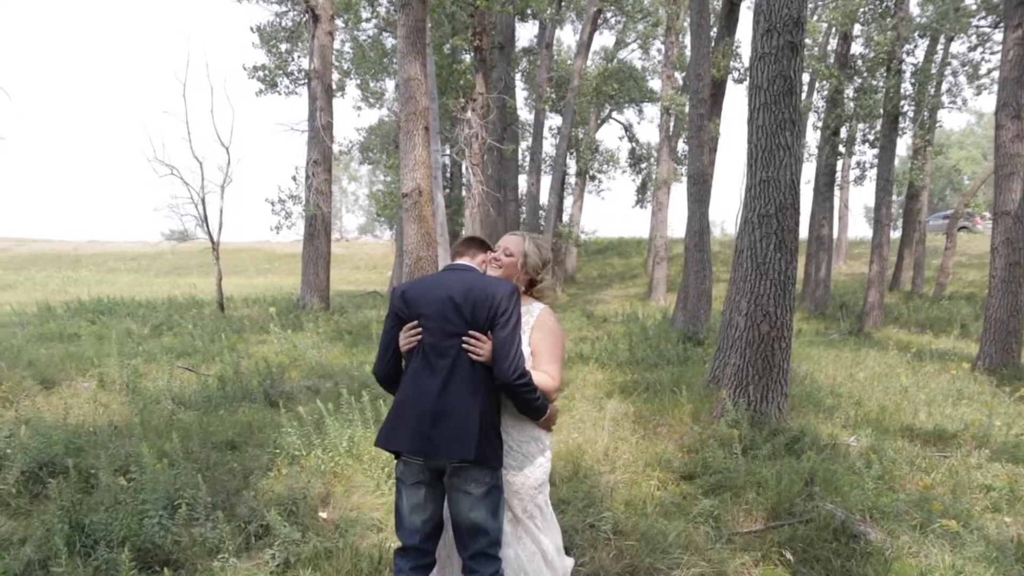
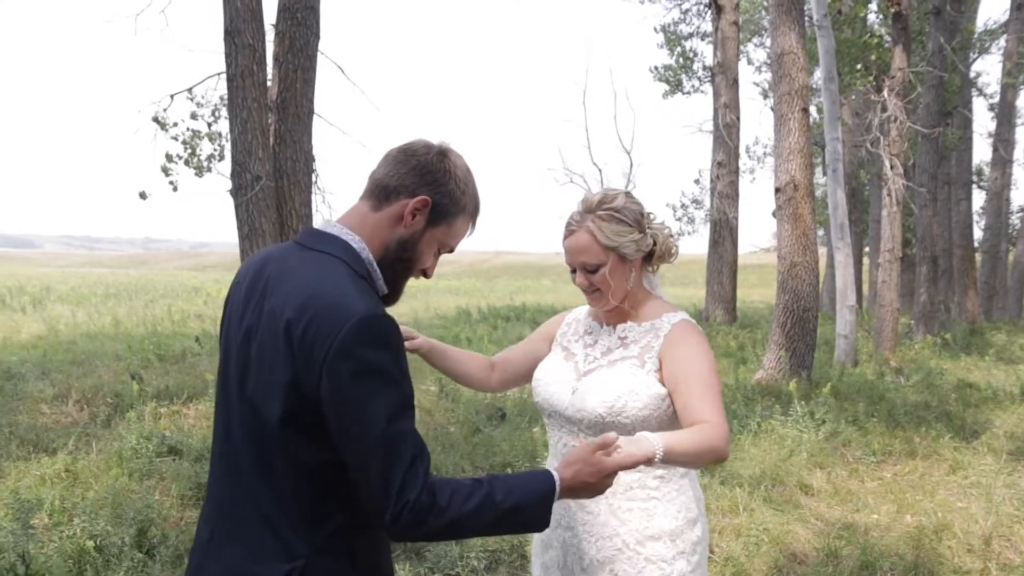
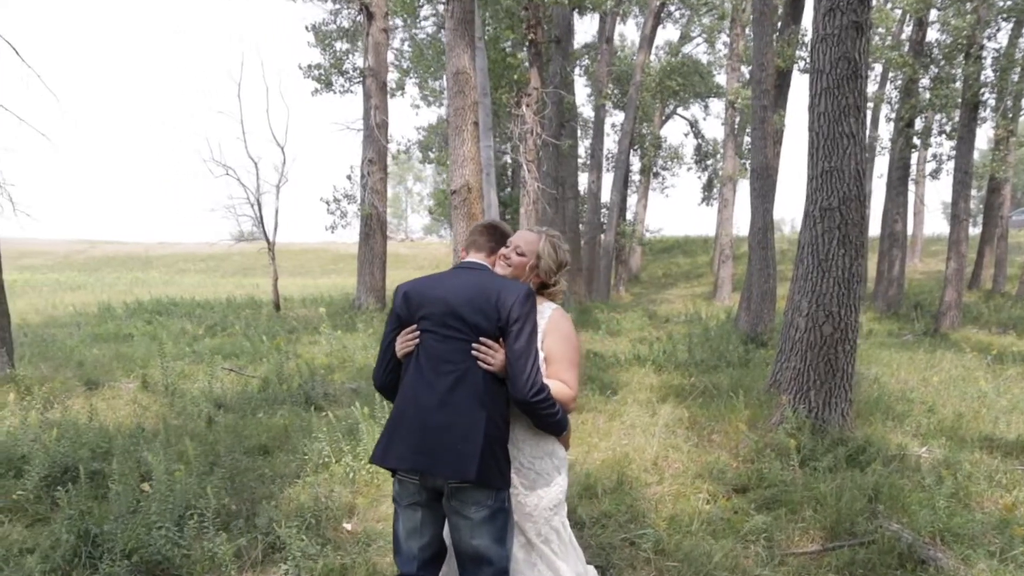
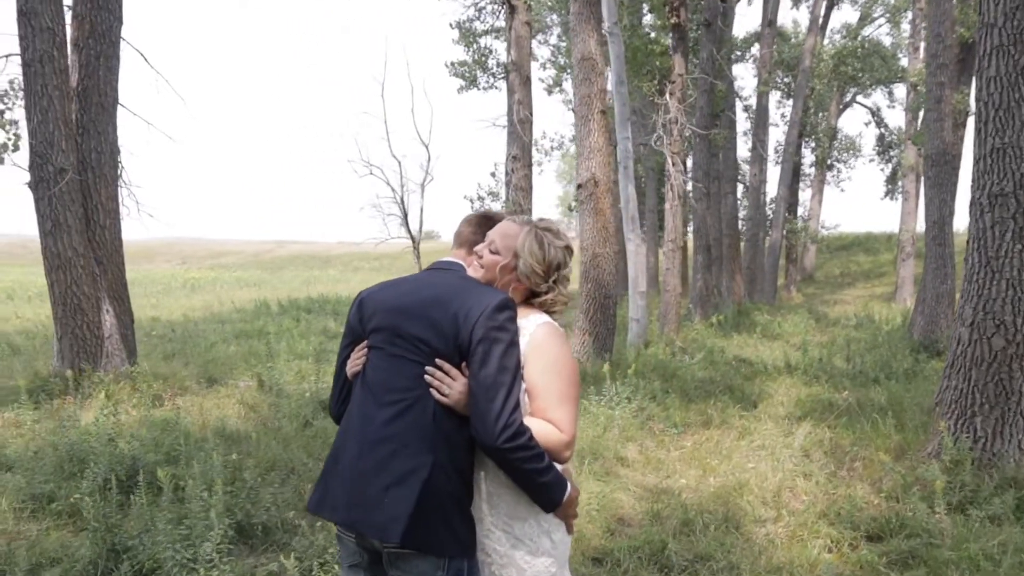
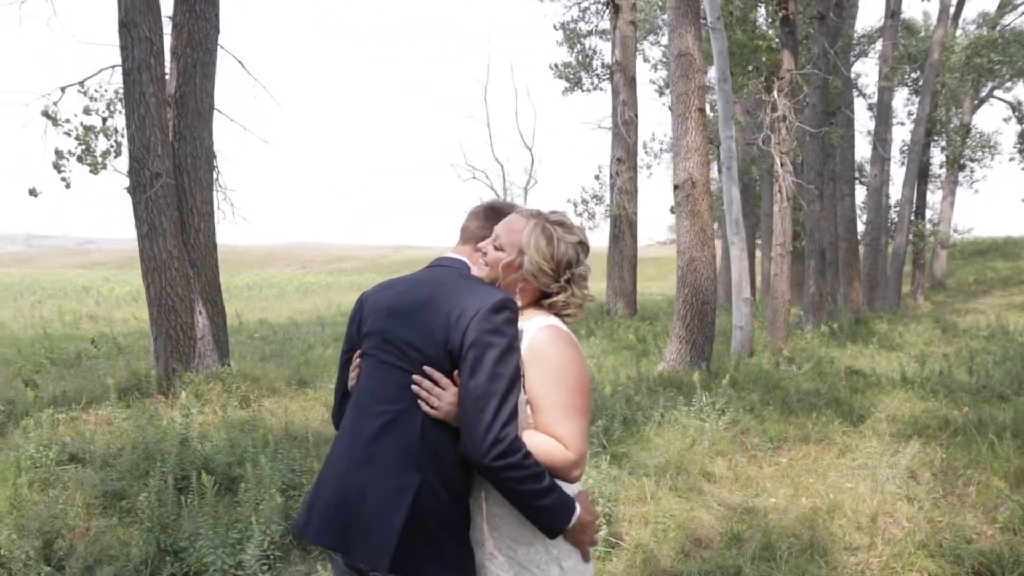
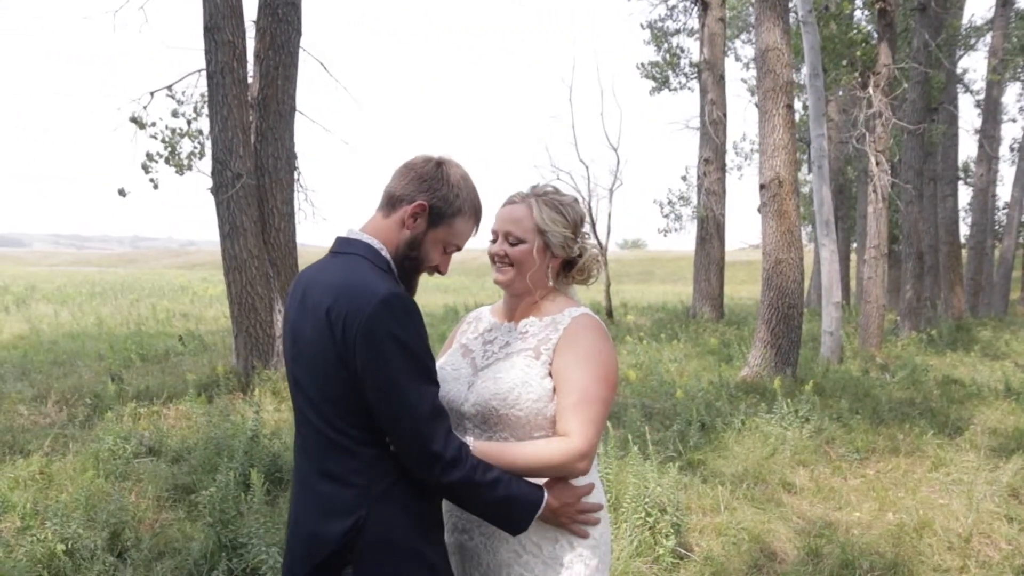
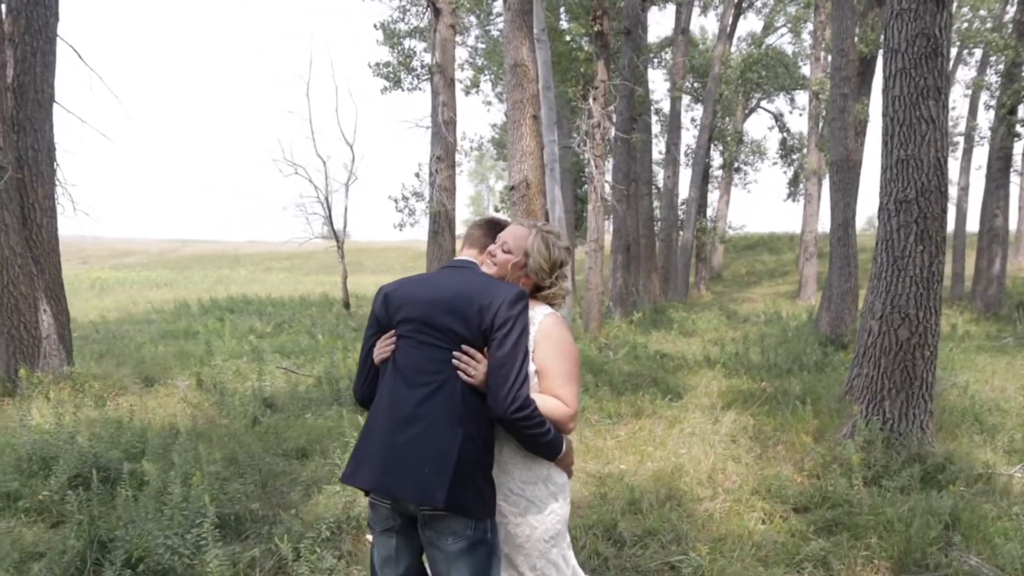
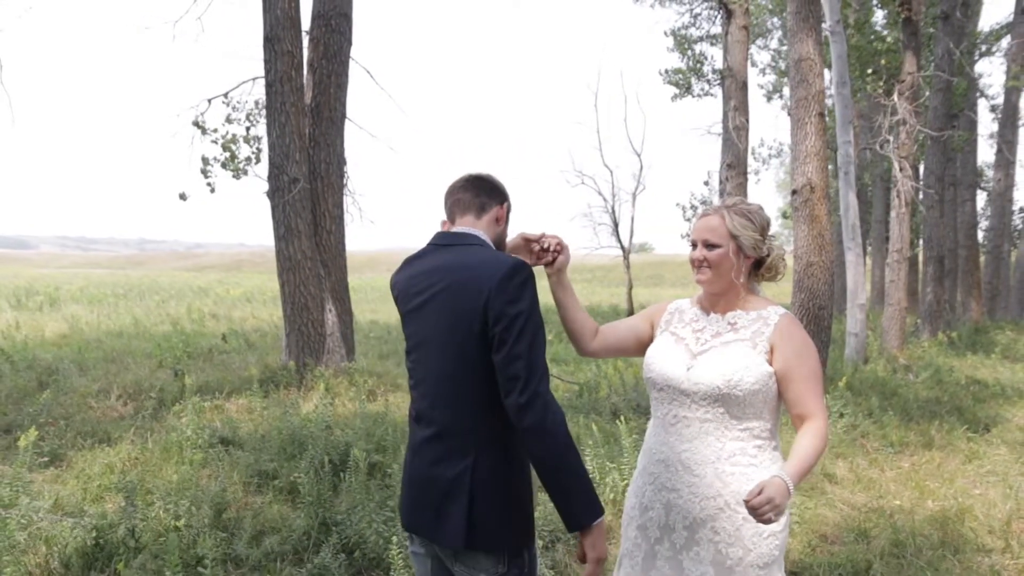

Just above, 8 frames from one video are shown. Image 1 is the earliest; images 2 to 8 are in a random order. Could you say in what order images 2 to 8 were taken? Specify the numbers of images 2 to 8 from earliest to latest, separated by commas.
3, 7, 4, 5, 6, 2, 8
